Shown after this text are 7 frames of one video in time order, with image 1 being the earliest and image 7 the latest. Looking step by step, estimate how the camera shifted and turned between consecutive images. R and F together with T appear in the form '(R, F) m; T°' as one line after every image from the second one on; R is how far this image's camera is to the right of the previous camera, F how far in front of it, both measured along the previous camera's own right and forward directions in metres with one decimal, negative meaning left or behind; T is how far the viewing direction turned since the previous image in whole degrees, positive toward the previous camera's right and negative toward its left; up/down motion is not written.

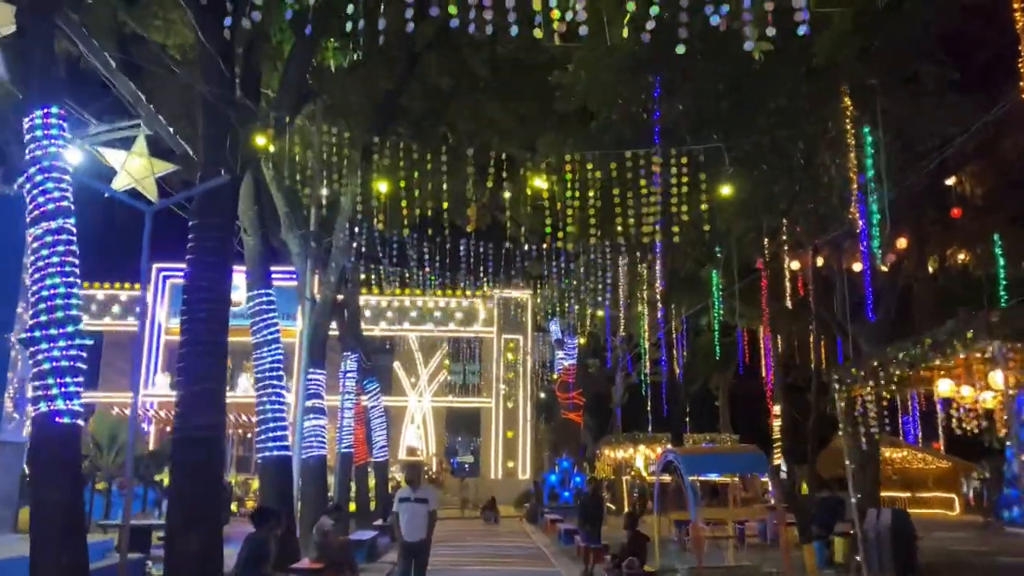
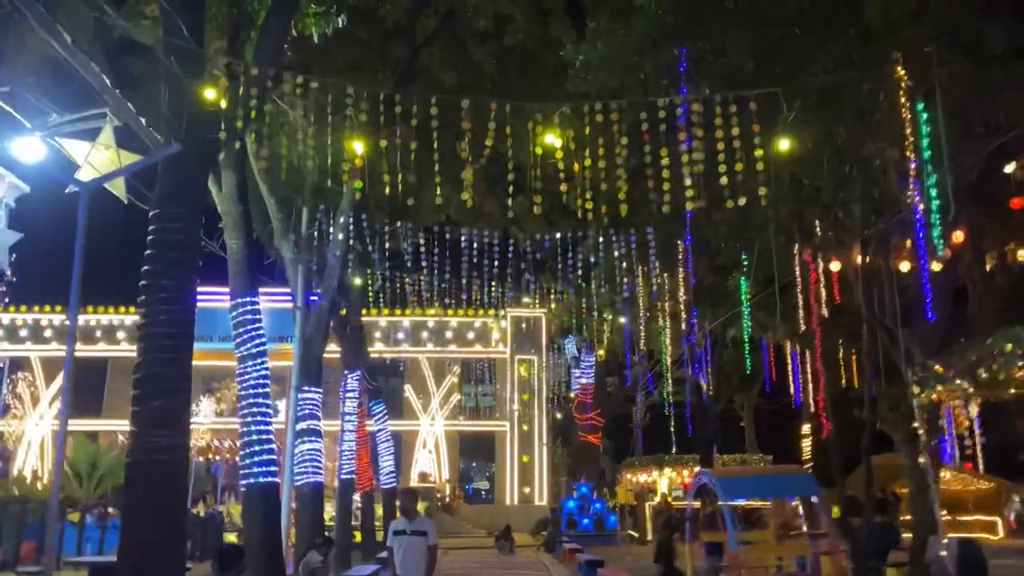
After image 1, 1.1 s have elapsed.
(0.0, +1.3) m; -1°
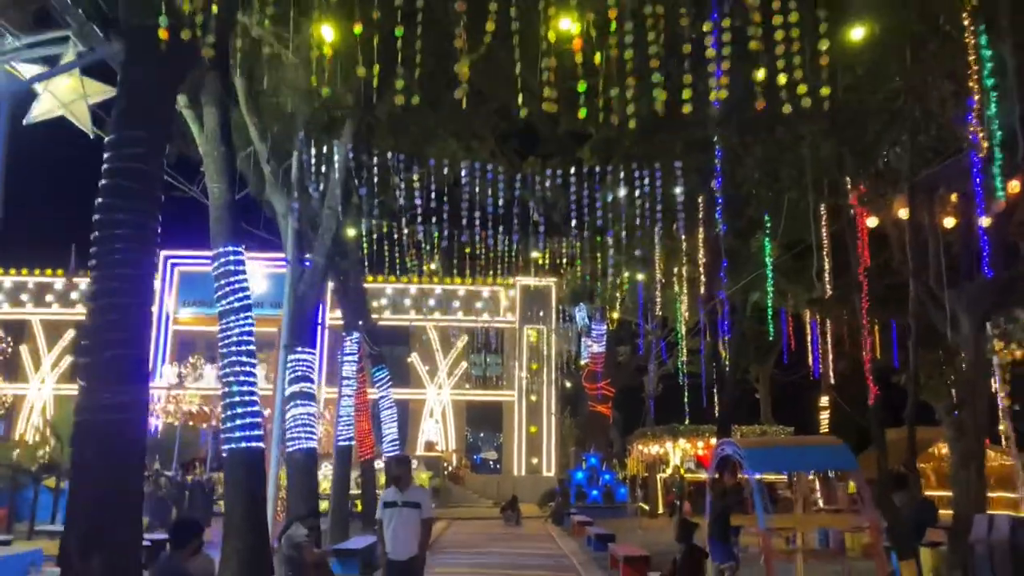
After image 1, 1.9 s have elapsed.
(0.0, +1.0) m; -1°
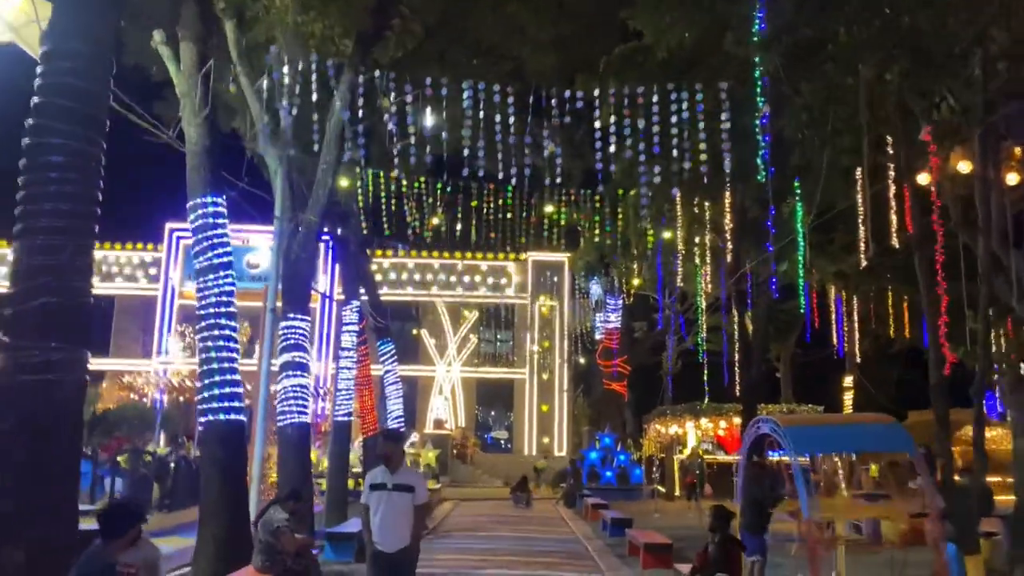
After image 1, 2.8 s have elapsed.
(0.0, +1.1) m; -1°
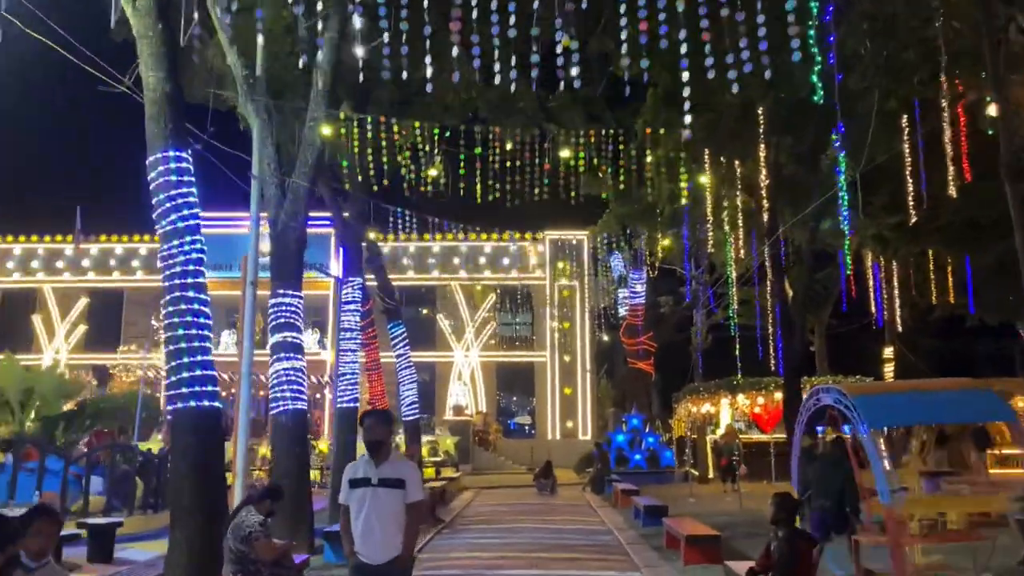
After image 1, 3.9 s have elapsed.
(+0.1, +1.3) m; -1°
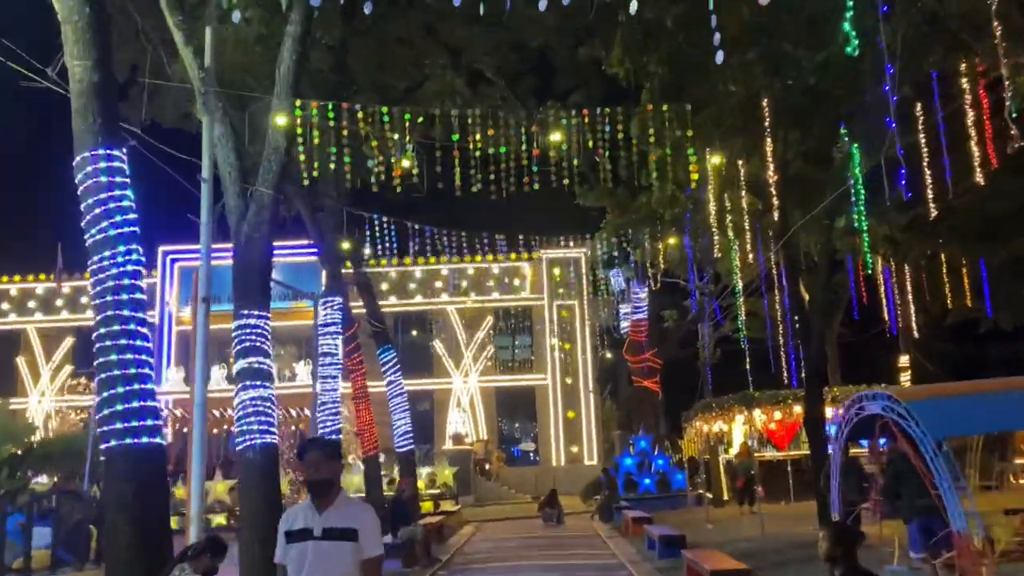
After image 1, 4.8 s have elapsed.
(+0.1, +1.1) m; 0°
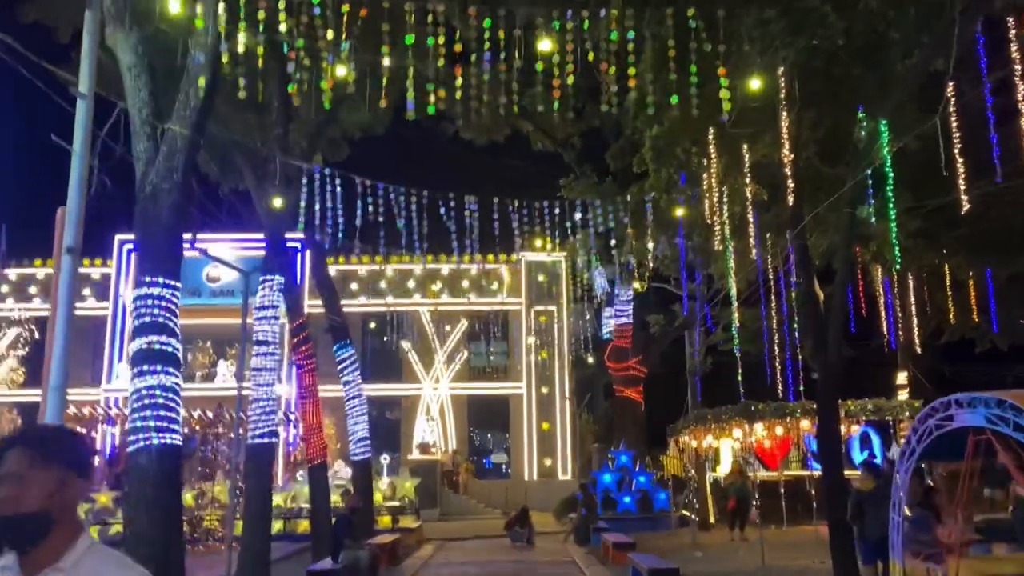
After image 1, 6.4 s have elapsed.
(+0.1, +1.8) m; +2°
